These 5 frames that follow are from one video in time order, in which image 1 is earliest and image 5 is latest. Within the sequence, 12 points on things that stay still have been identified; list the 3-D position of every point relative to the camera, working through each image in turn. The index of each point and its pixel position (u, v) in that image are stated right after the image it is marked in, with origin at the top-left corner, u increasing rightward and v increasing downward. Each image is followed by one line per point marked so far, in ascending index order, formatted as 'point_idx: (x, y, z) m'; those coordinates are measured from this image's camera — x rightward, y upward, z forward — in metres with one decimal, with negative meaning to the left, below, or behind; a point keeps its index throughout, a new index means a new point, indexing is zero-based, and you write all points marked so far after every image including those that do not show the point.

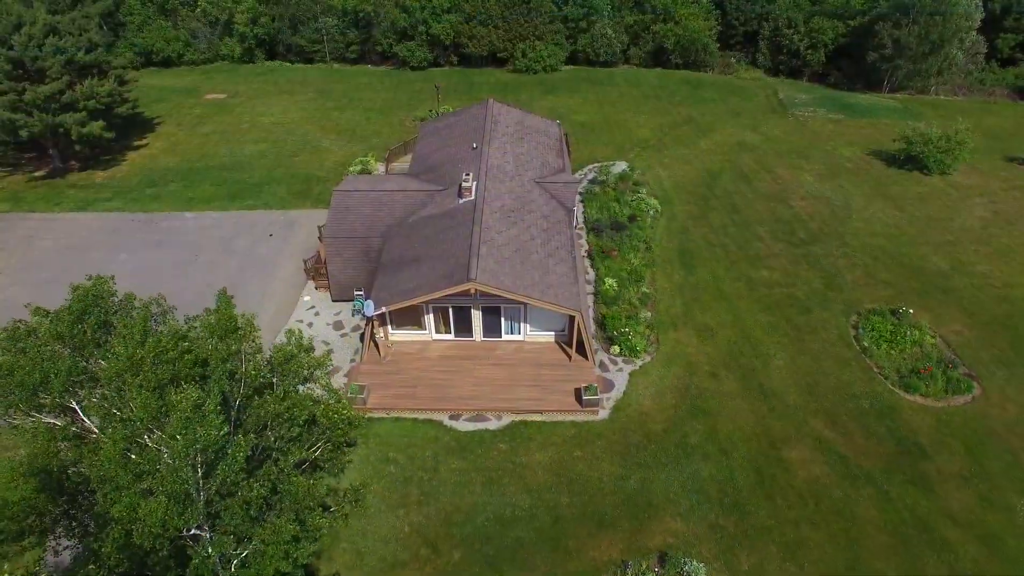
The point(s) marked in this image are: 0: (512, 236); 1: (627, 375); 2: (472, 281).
0: (+0.1, +1.5, +19.5) m
1: (+3.3, -2.5, +19.2) m
2: (-1.0, +0.2, +17.1) m
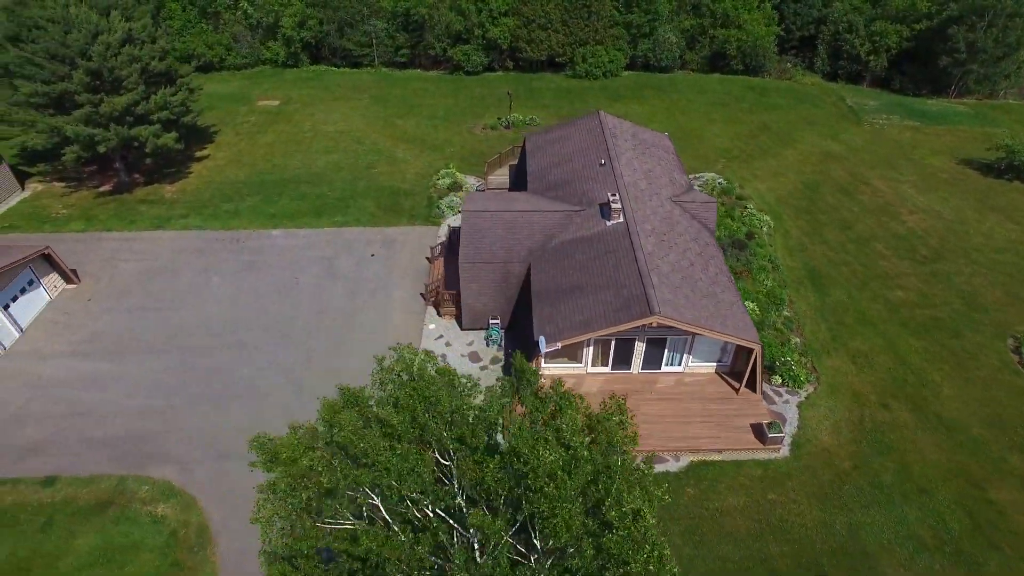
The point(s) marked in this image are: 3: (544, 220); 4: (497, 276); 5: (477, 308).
0: (+4.4, +0.7, +18.4) m
1: (+7.6, -3.2, +18.2) m
2: (+3.4, -0.6, +16.0) m
3: (+1.0, +2.0, +20.1) m
4: (-0.4, +0.4, +19.6) m
5: (-1.0, -0.6, +19.9) m
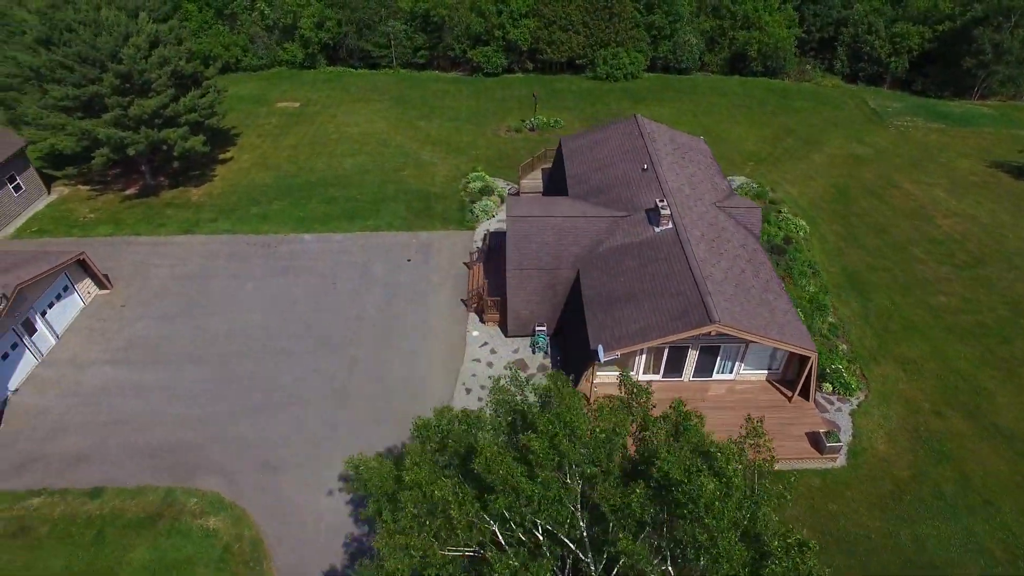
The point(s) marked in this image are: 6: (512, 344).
0: (+5.7, +0.5, +18.1) m
1: (+9.0, -3.4, +18.0) m
2: (+4.7, -0.8, +15.8) m
3: (+2.3, +1.8, +19.9) m
4: (+1.0, +0.2, +19.4) m
5: (+0.4, -0.8, +19.6) m
6: (0.0, -1.7, +19.9) m
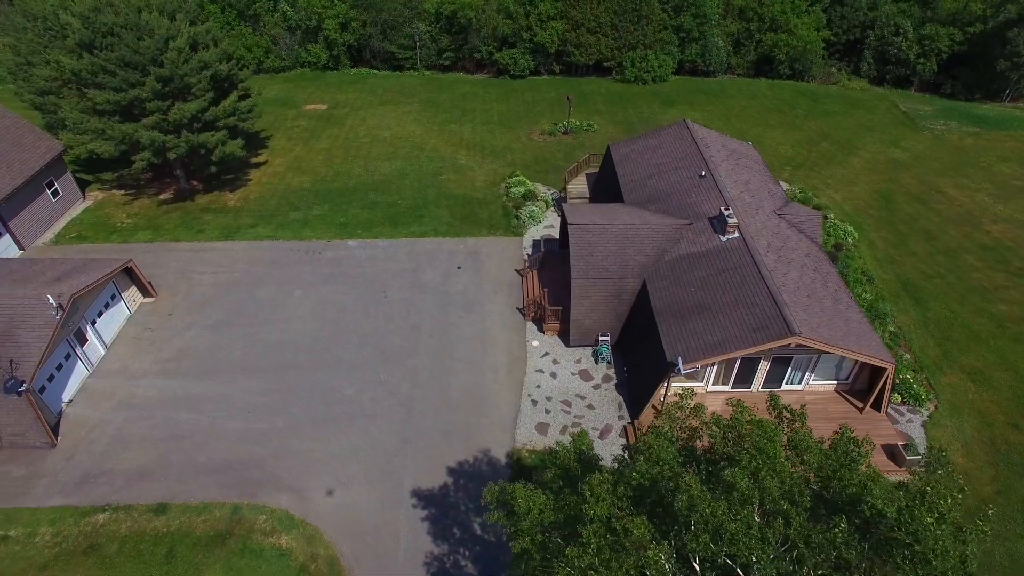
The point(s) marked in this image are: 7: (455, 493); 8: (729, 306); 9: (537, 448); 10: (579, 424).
0: (+7.5, +0.3, +17.9) m
1: (+10.8, -3.7, +17.7) m
2: (+6.5, -1.1, +15.5) m
3: (+4.1, +1.5, +19.6) m
4: (+2.7, -0.1, +19.1) m
5: (+2.2, -1.1, +19.3) m
6: (+1.8, -1.9, +19.6) m
7: (-1.3, -4.9, +16.0) m
8: (+5.4, -0.4, +17.0) m
9: (+0.8, -4.1, +17.3) m
10: (+1.9, -3.6, +18.0) m
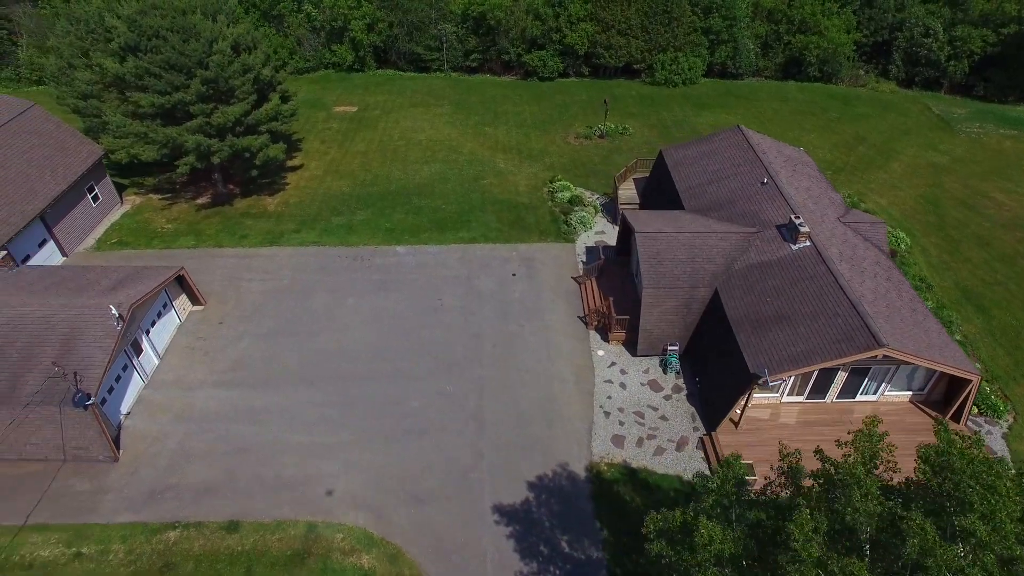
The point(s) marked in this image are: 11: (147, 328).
0: (+9.4, 0.0, +17.6) m
1: (+12.7, -3.9, +17.4) m
2: (+8.4, -1.3, +15.2) m
3: (+6.0, +1.3, +19.3) m
4: (+4.6, -0.3, +18.8) m
5: (+4.0, -1.3, +19.0) m
6: (+3.7, -2.2, +19.3) m
7: (+0.6, -5.1, +15.7) m
8: (+7.3, -0.7, +16.6) m
9: (+2.6, -4.3, +17.0) m
10: (+3.8, -3.9, +17.7) m
11: (-10.7, -1.2, +19.8) m
